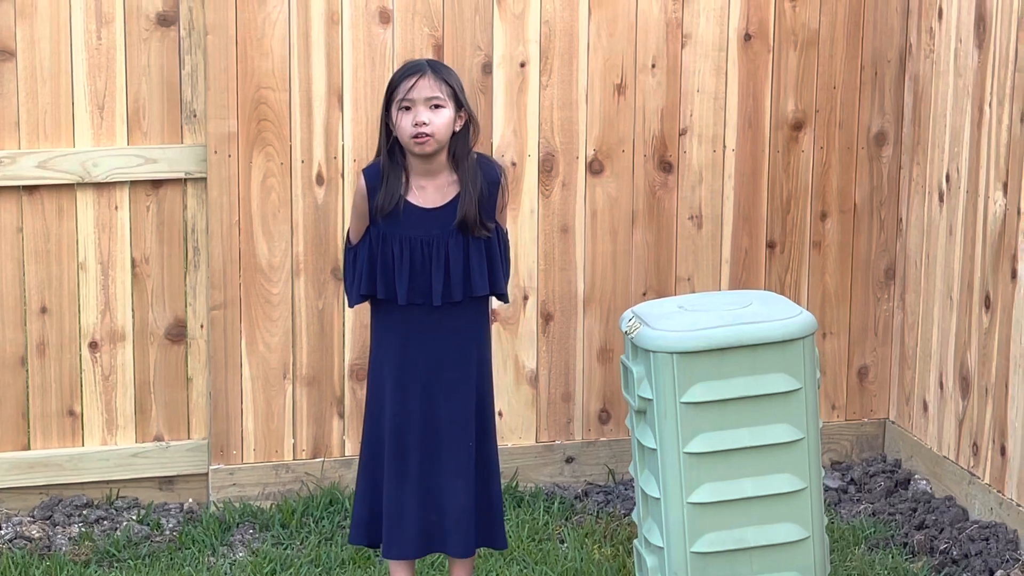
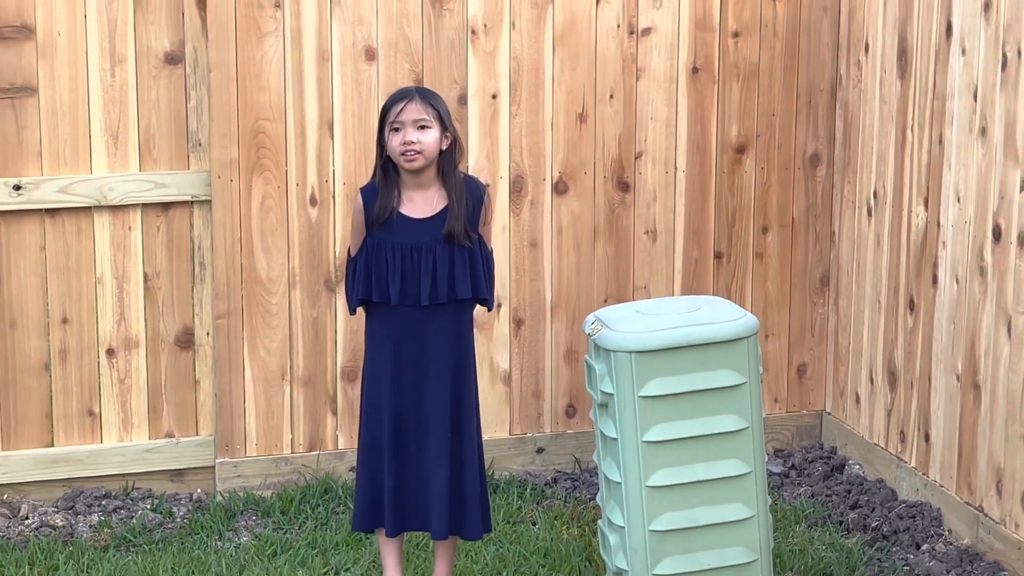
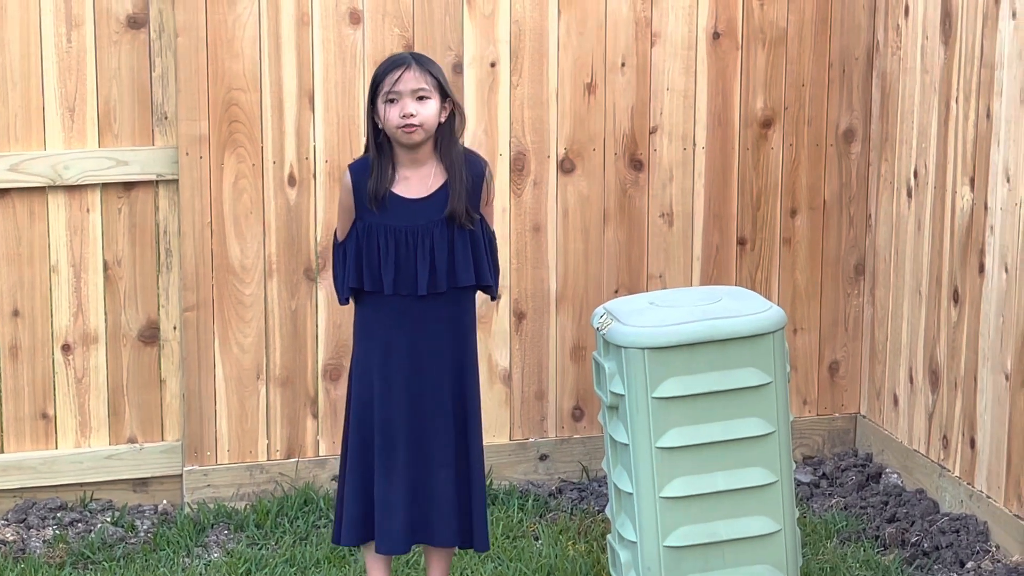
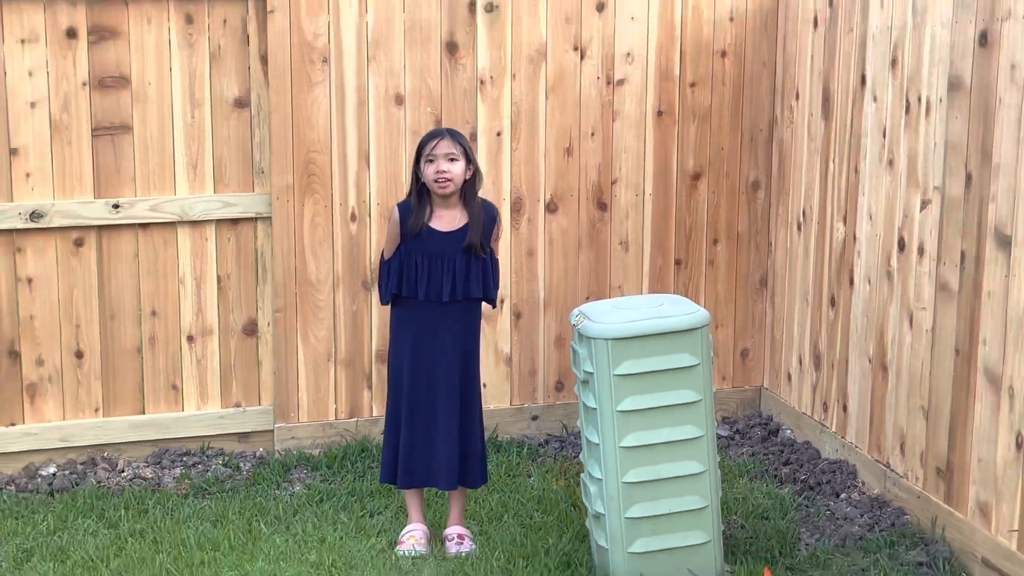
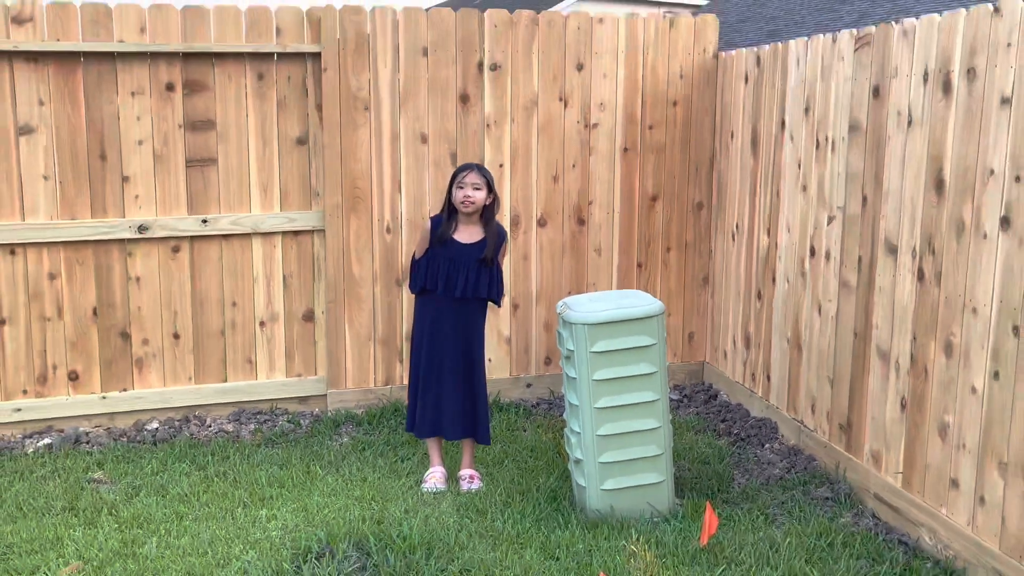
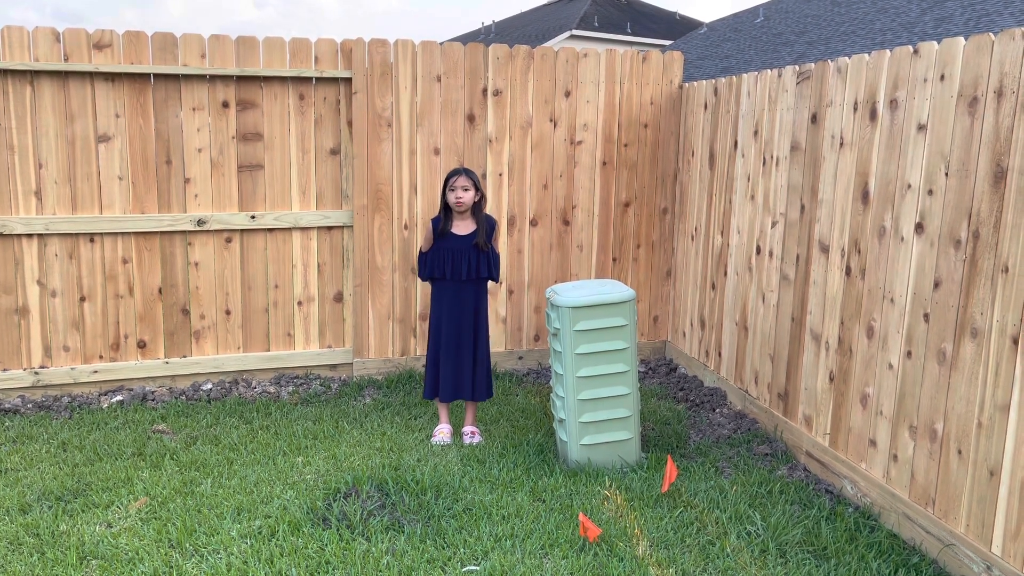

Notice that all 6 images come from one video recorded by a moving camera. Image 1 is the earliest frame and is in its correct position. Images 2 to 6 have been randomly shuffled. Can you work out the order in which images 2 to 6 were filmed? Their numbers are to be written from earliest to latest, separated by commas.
3, 2, 4, 5, 6
